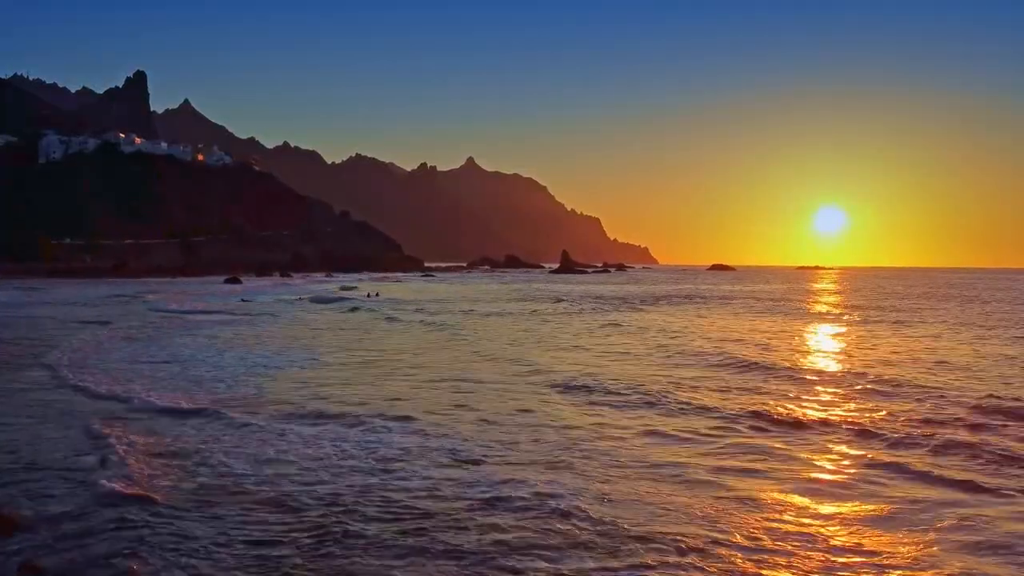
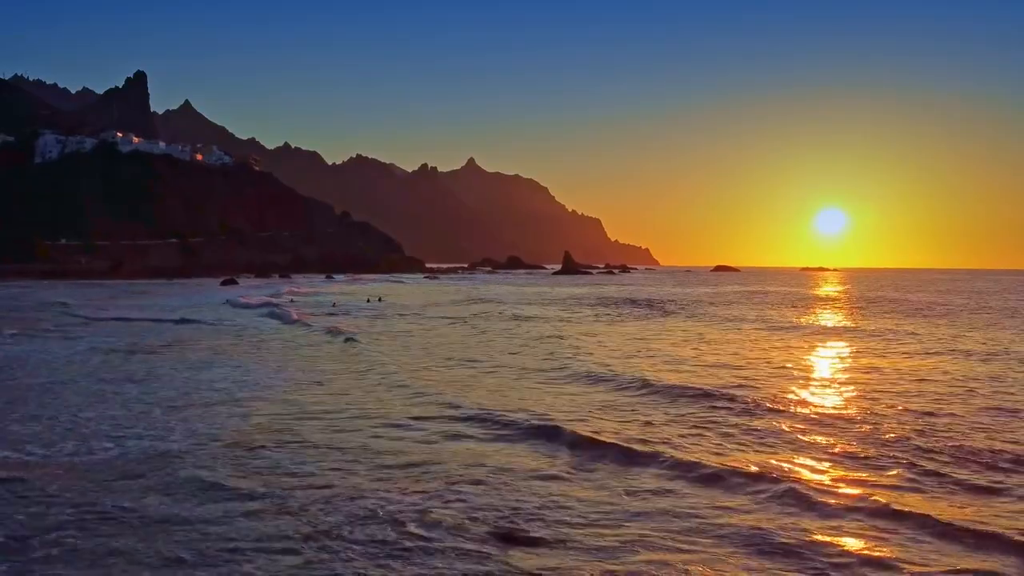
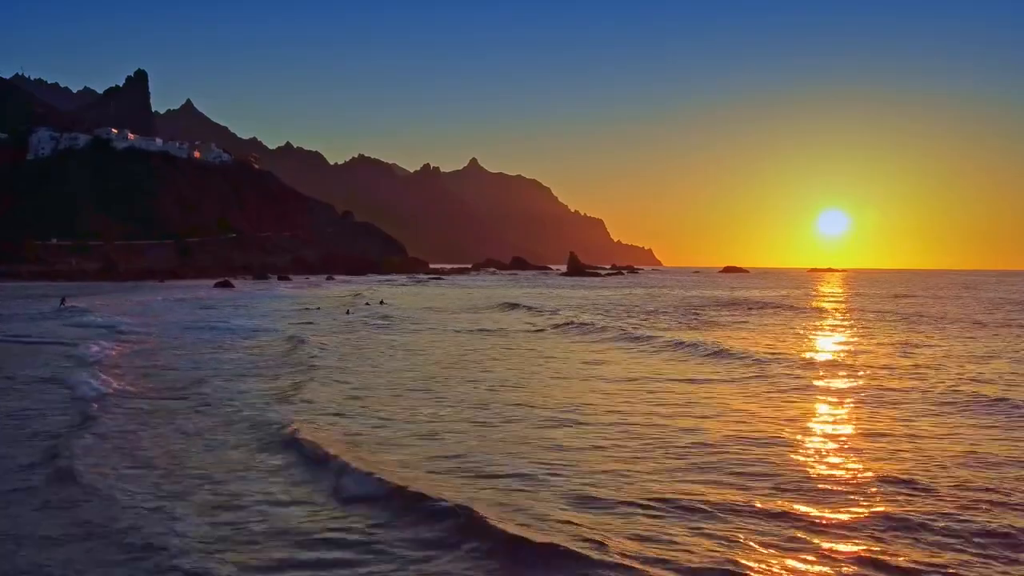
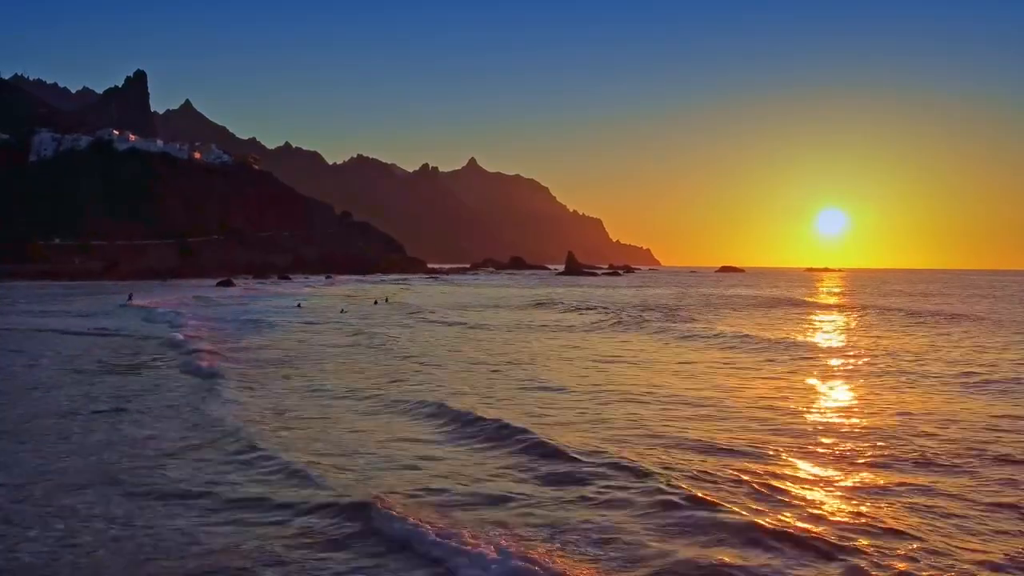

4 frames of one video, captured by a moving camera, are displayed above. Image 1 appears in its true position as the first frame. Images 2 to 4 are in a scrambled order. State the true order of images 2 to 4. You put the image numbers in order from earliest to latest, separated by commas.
2, 4, 3
